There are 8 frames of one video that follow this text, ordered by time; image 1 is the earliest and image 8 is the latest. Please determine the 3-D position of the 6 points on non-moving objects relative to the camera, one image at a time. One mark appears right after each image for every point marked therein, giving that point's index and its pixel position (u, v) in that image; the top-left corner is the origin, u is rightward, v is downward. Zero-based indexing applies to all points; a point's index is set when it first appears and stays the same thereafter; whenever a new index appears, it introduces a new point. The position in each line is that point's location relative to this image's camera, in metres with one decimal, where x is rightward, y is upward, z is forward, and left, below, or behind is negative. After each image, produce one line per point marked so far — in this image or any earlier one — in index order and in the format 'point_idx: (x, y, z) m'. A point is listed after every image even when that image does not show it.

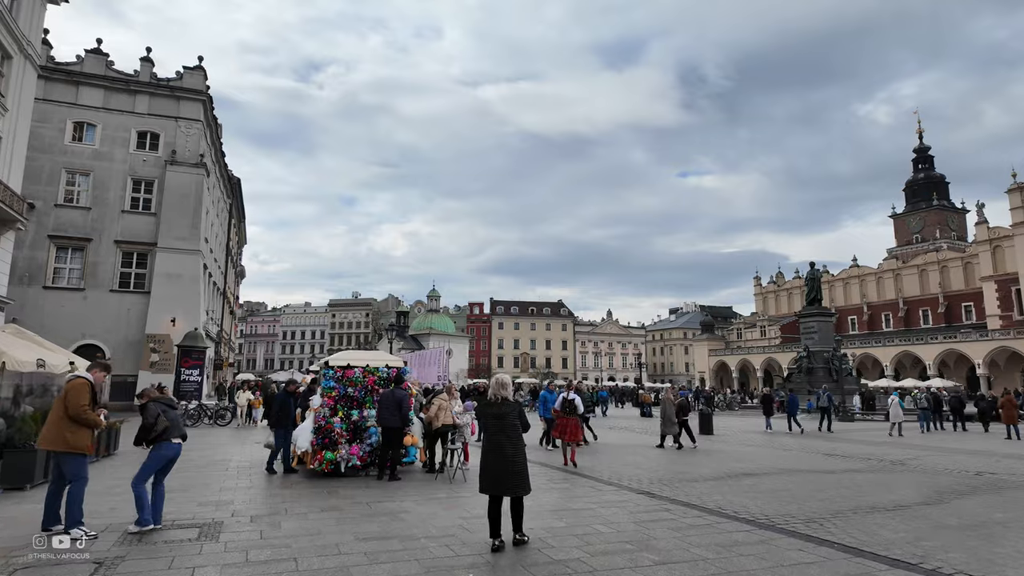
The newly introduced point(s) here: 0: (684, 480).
0: (+2.5, -2.8, +8.6) m
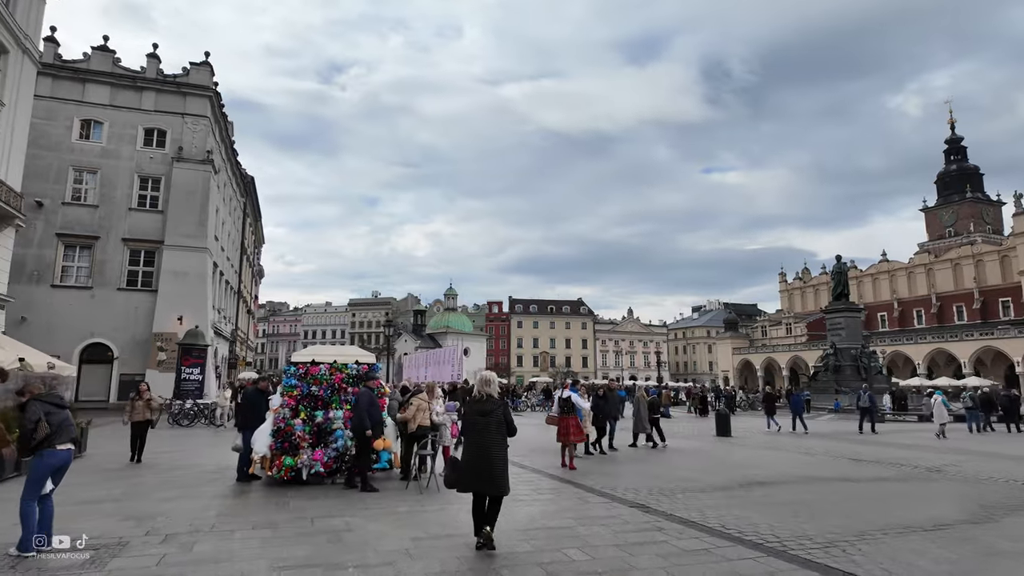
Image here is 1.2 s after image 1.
0: (+2.2, -2.6, +7.6) m
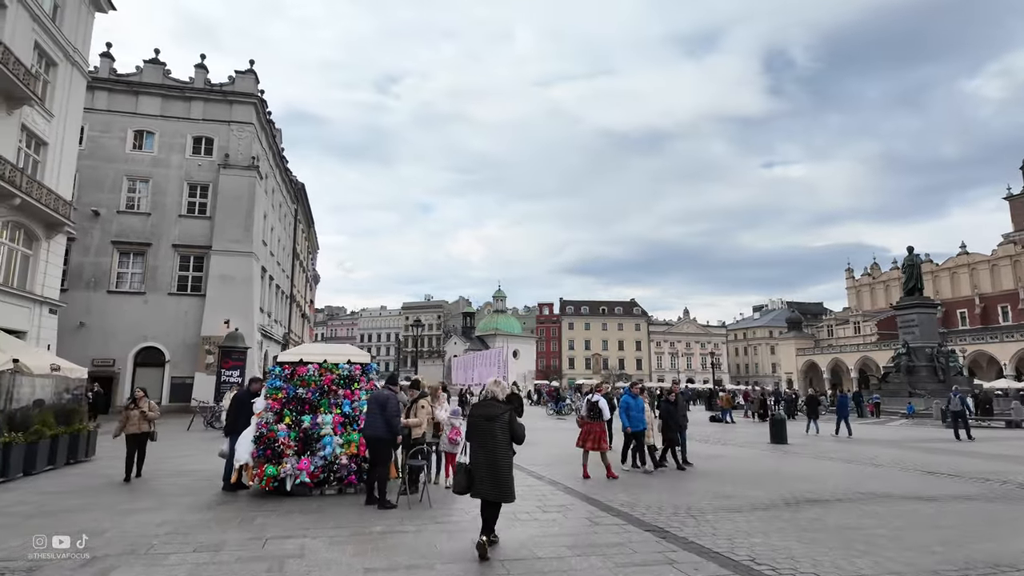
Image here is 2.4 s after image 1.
0: (+2.3, -2.4, +6.6) m
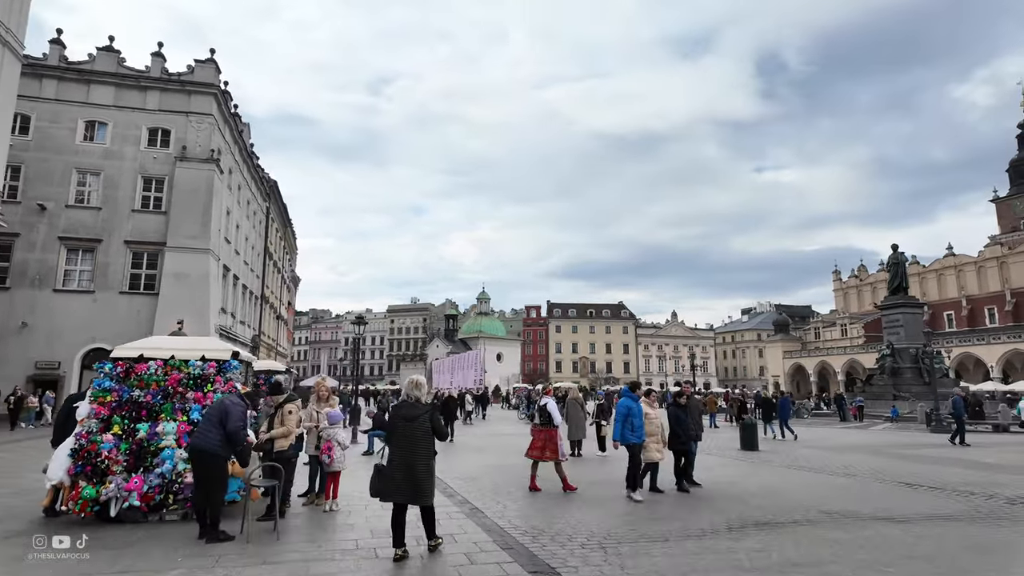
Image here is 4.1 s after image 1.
0: (+1.2, -2.2, +5.3) m
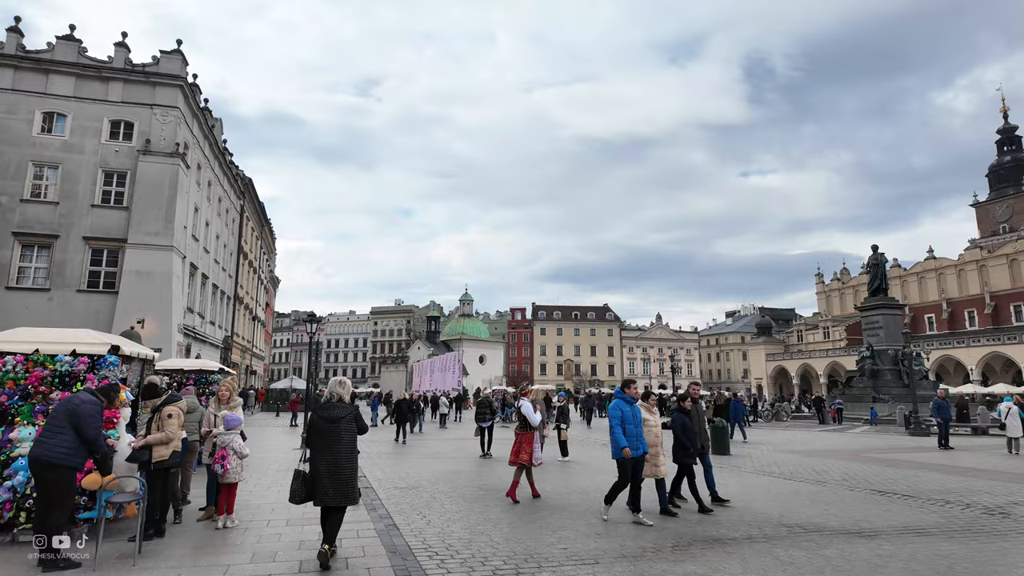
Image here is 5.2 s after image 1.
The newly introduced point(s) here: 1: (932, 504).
0: (+0.4, -2.1, +4.6) m
1: (+5.5, -2.8, +7.9) m
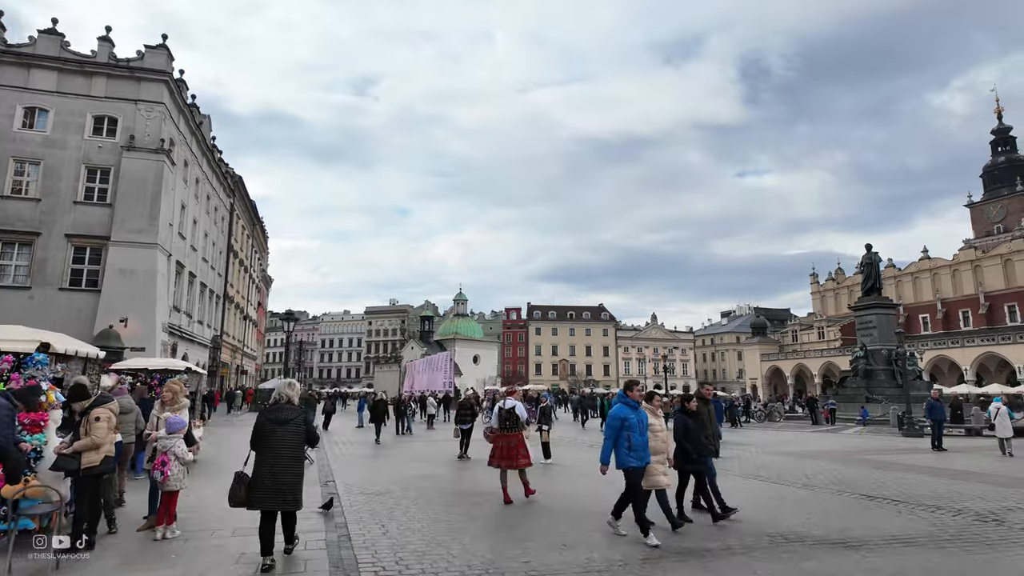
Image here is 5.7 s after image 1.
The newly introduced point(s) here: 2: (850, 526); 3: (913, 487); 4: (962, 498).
0: (+0.1, -2.0, +4.2) m
1: (+5.1, -2.8, +7.5) m
2: (+3.7, -2.6, +6.5) m
3: (+6.2, -3.1, +9.2) m
4: (+6.3, -2.9, +8.3) m
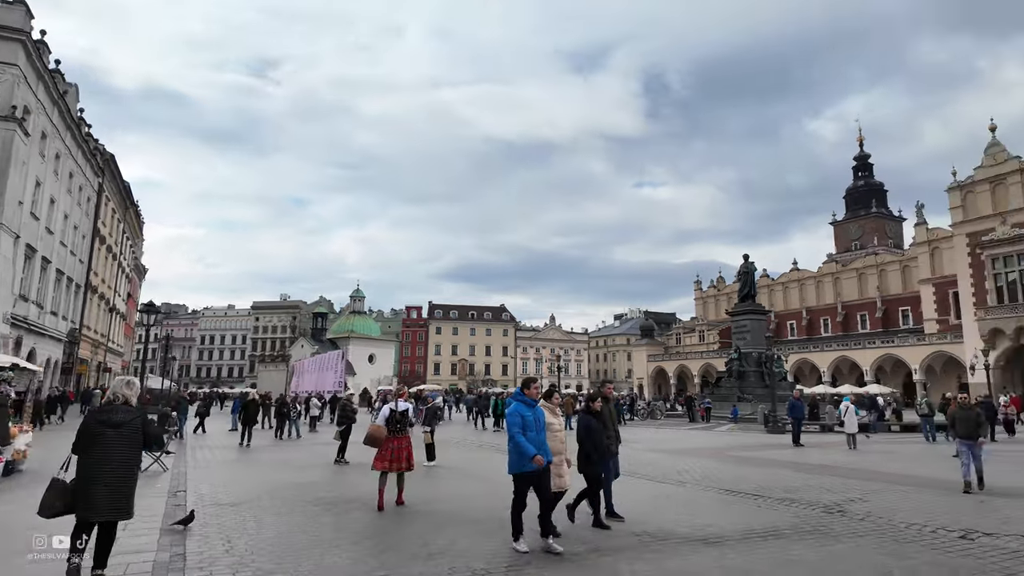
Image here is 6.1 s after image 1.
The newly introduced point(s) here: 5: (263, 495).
0: (-0.9, -2.0, +3.9) m
1: (+3.5, -2.9, +8.0) m
2: (+2.3, -2.6, +6.8) m
3: (+4.3, -3.2, +9.9) m
4: (+4.5, -3.0, +9.0) m
5: (-3.2, -2.7, +8.0) m
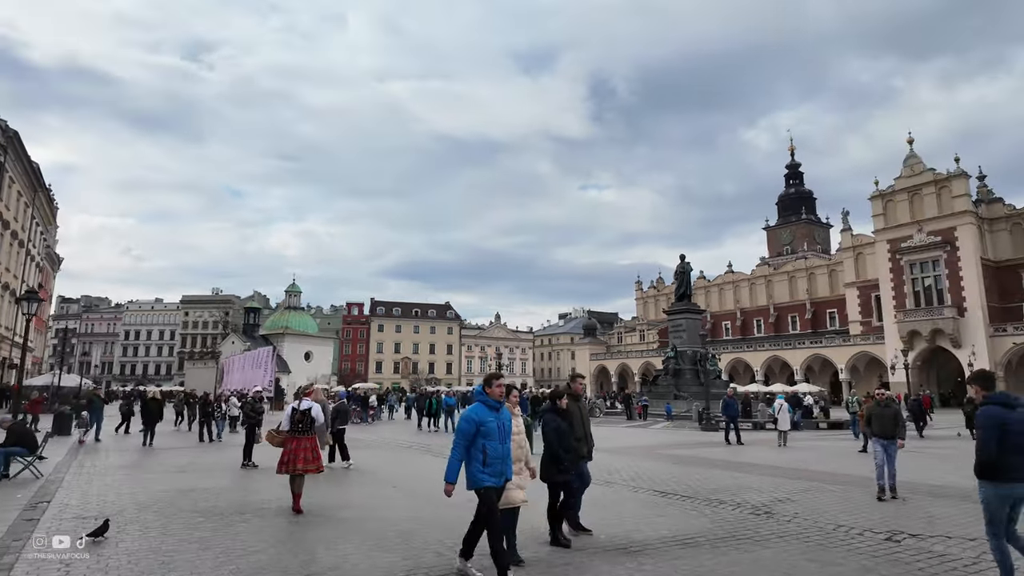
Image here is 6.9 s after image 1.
0: (-1.5, -1.9, +3.2) m
1: (+2.5, -2.8, +7.7) m
2: (+1.3, -2.5, +6.4) m
3: (+3.1, -3.1, +9.6) m
4: (+3.4, -2.9, +8.8) m
5: (-4.3, -2.5, +7.1) m
